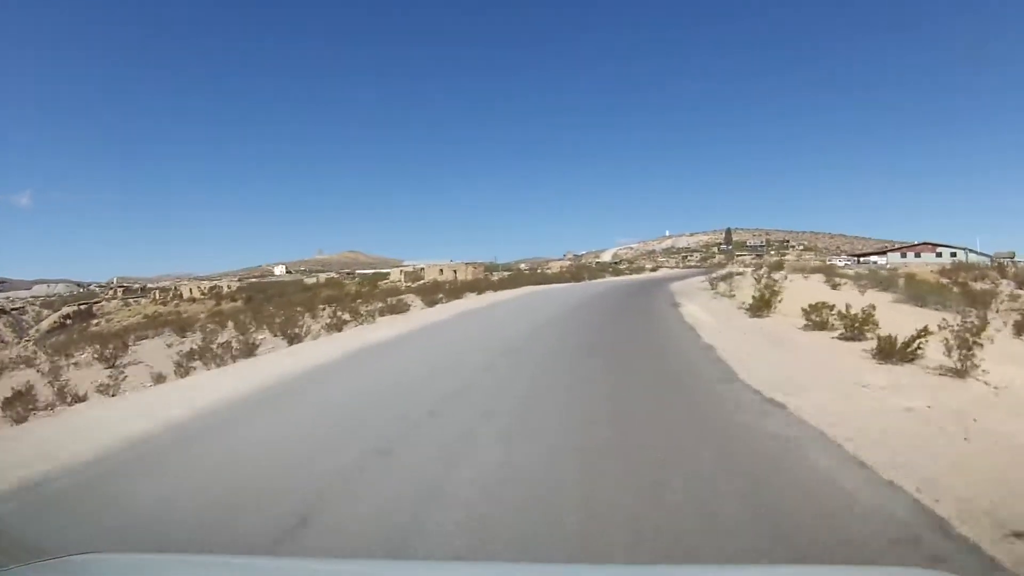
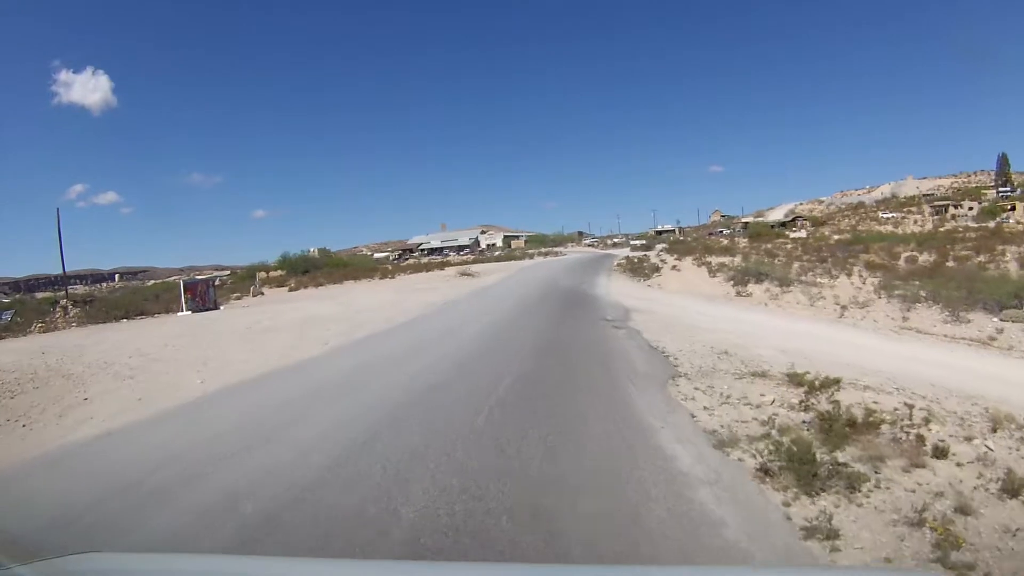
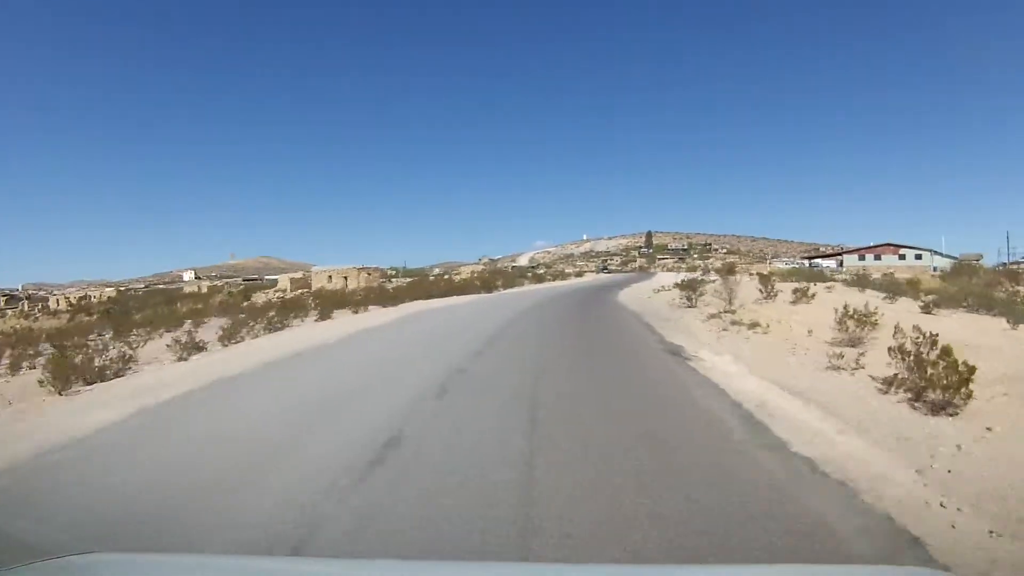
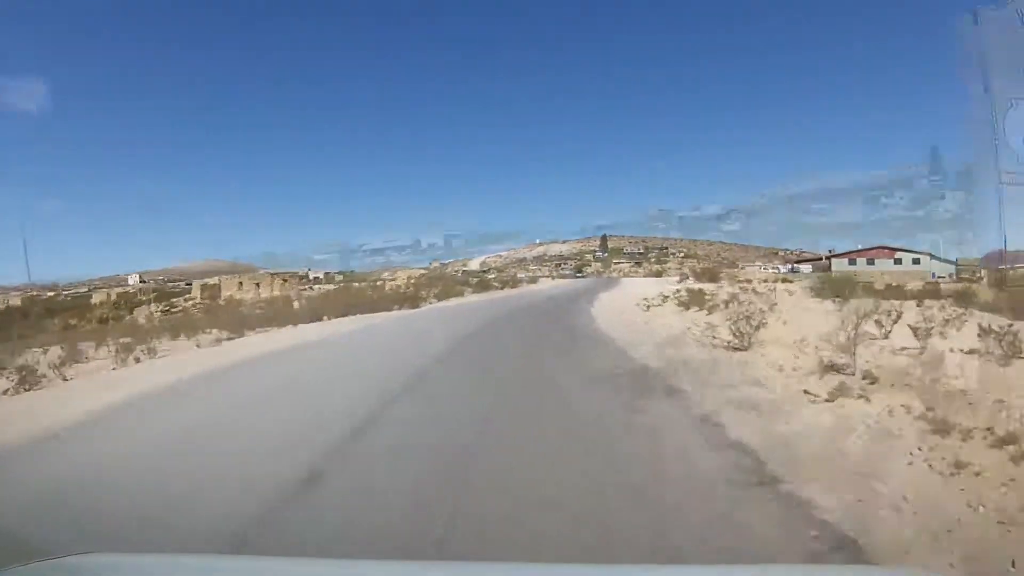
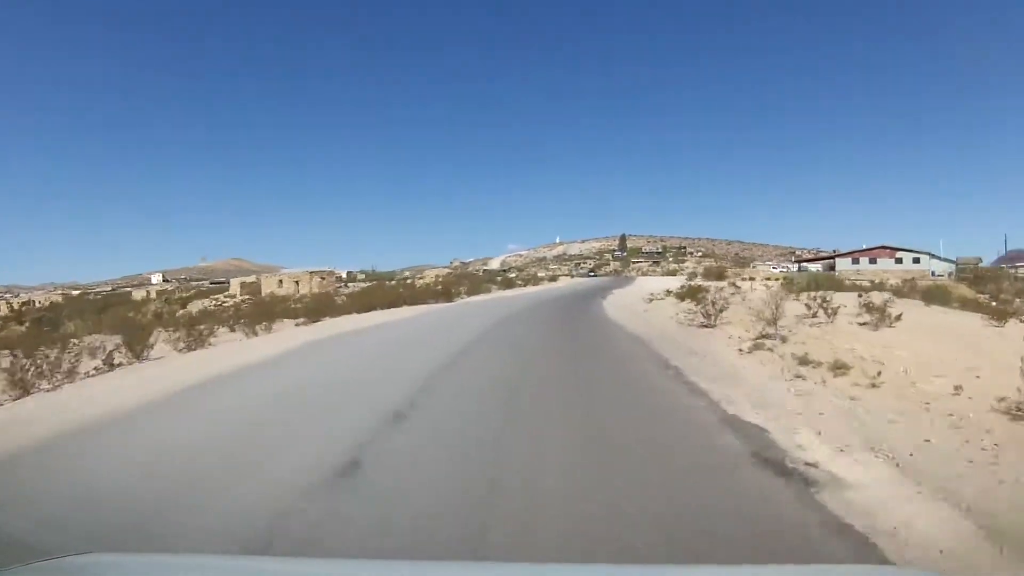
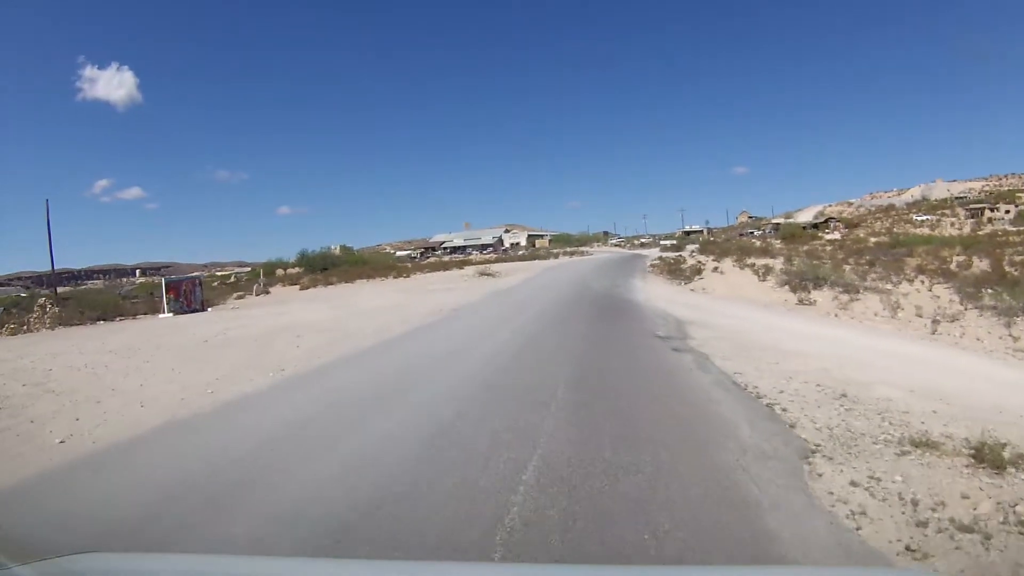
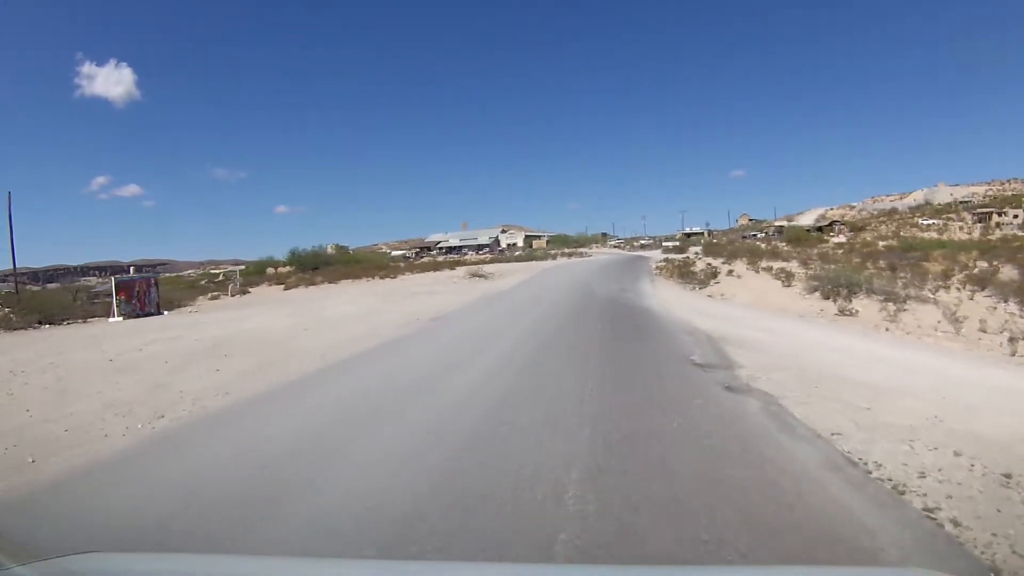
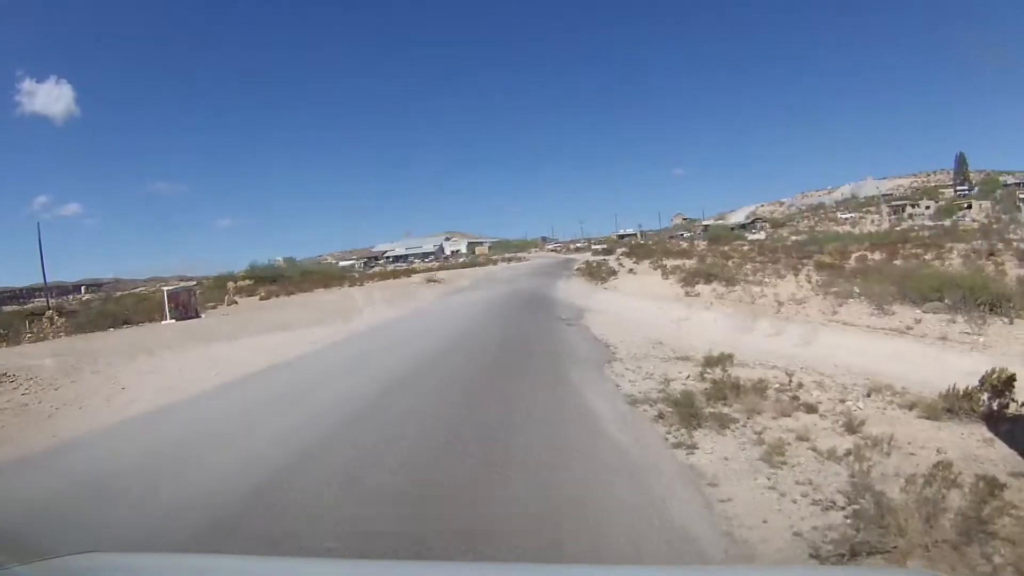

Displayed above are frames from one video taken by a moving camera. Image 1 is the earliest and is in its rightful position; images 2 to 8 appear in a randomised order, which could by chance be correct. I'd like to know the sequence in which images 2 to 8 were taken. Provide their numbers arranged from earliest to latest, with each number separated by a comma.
3, 5, 4, 8, 2, 6, 7
